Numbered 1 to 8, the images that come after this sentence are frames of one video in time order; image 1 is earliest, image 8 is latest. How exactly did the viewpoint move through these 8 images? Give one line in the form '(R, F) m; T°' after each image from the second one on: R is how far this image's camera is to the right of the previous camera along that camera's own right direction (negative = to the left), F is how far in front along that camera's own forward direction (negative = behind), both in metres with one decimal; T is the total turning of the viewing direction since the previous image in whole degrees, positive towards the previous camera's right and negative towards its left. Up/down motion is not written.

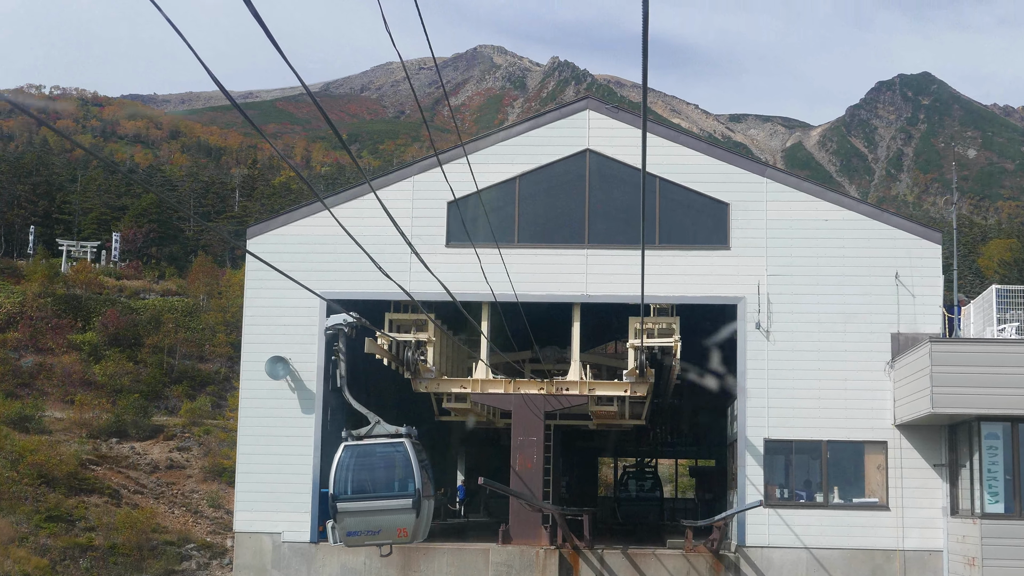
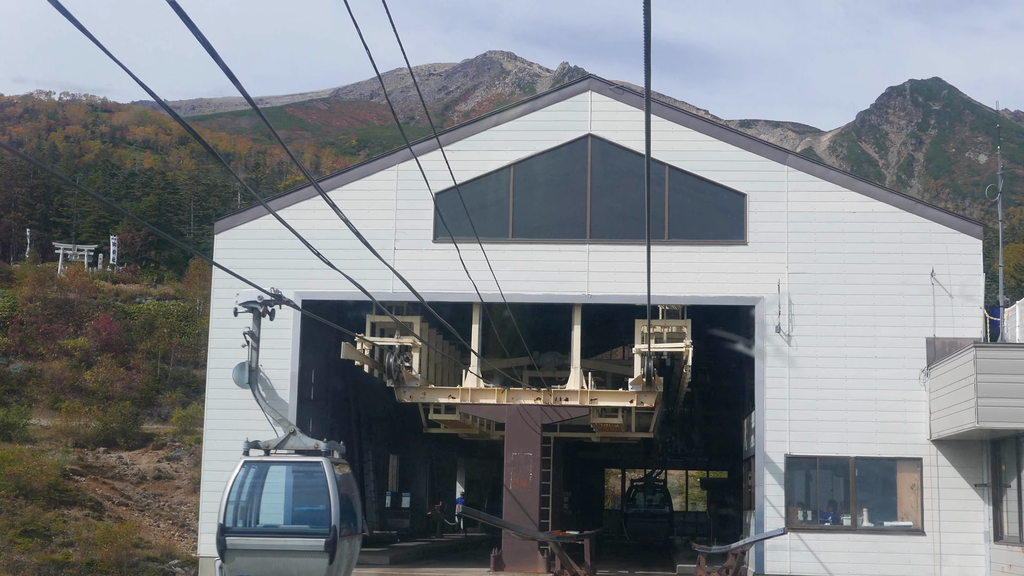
(+0.2, +1.8) m; 0°
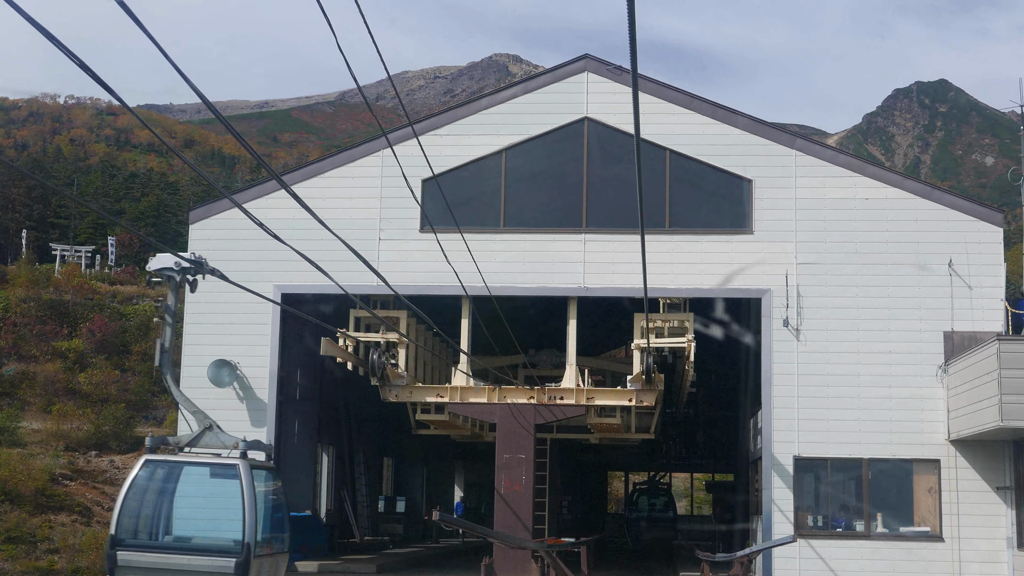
(+0.2, +1.0) m; 0°
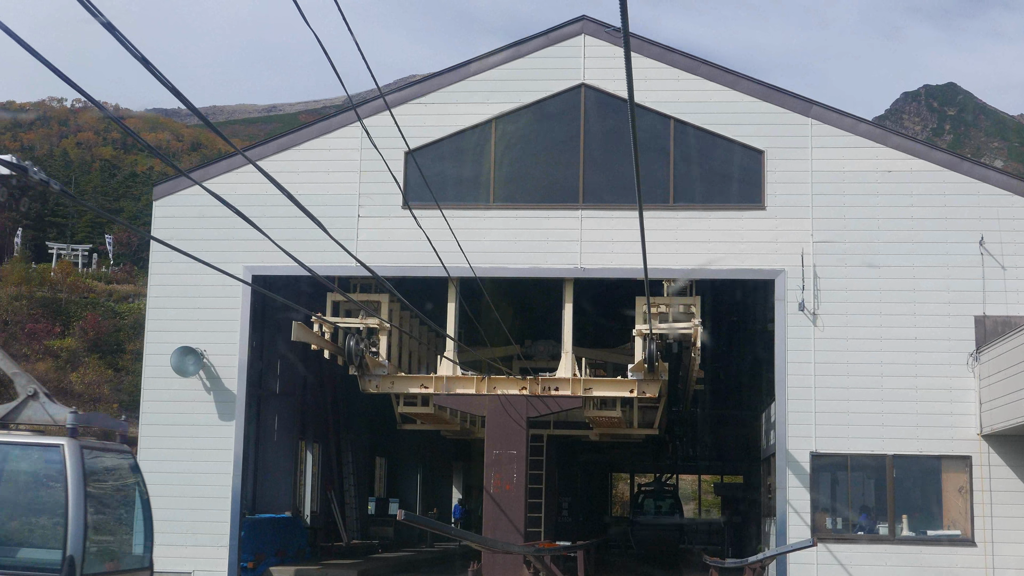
(+0.2, +1.4) m; 0°
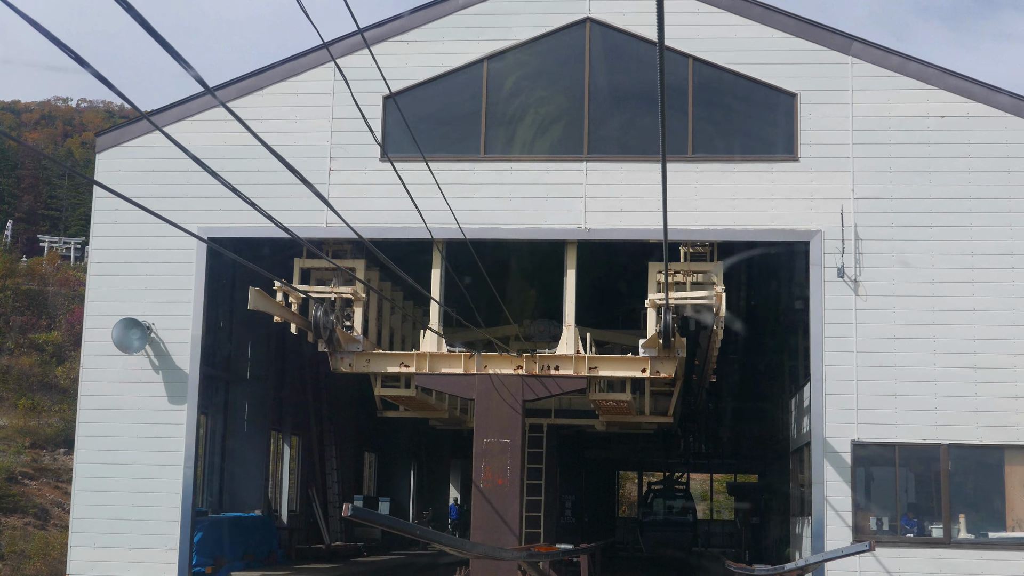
(+0.1, +2.0) m; 0°
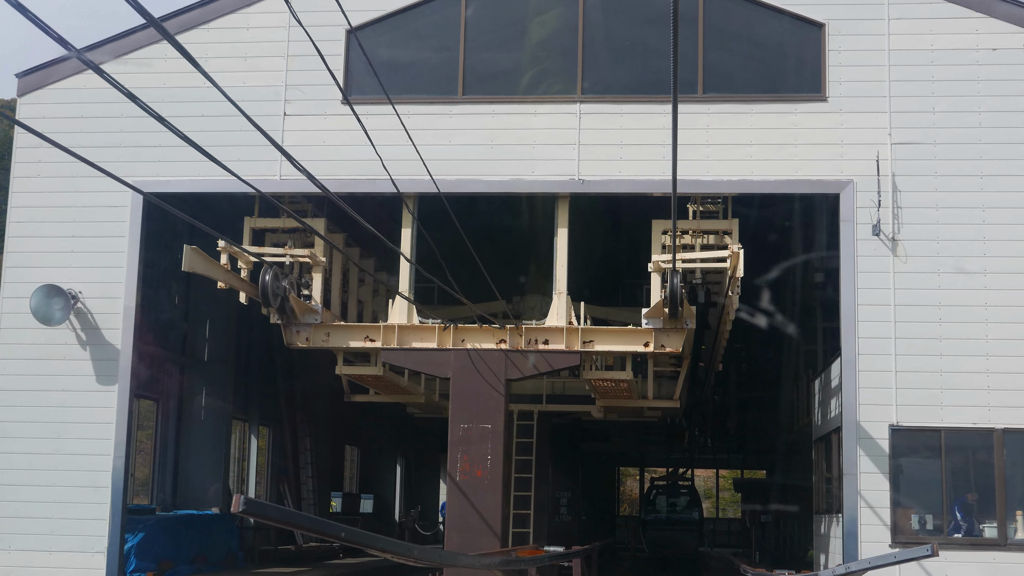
(+0.1, +1.8) m; 0°
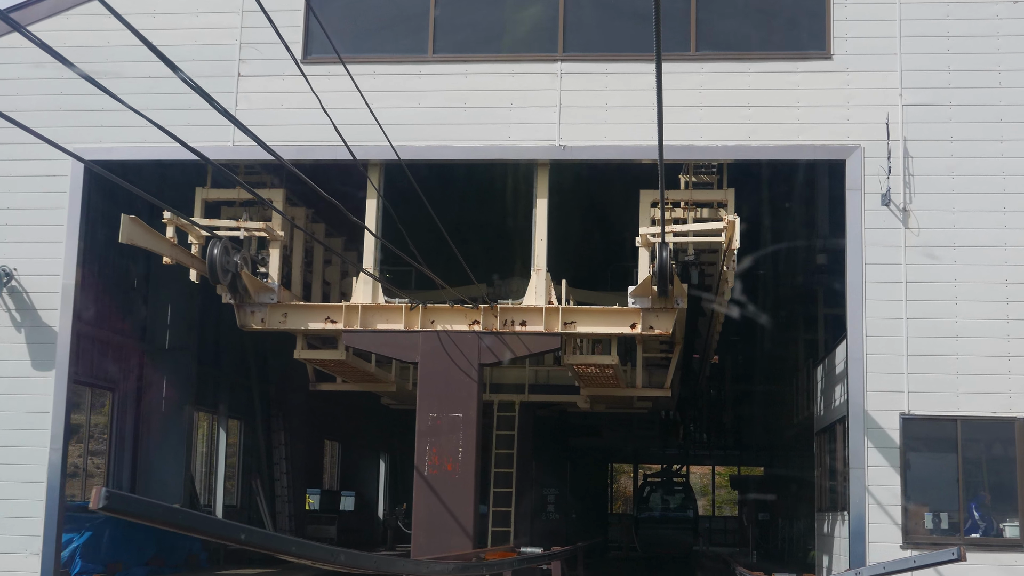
(+0.2, +1.0) m; 0°
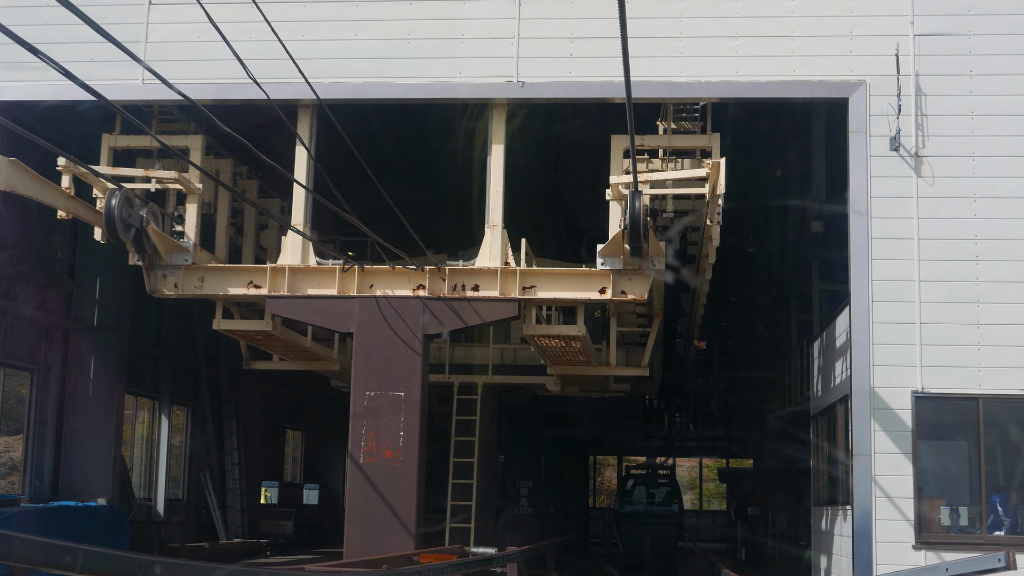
(+0.2, +1.4) m; 0°
